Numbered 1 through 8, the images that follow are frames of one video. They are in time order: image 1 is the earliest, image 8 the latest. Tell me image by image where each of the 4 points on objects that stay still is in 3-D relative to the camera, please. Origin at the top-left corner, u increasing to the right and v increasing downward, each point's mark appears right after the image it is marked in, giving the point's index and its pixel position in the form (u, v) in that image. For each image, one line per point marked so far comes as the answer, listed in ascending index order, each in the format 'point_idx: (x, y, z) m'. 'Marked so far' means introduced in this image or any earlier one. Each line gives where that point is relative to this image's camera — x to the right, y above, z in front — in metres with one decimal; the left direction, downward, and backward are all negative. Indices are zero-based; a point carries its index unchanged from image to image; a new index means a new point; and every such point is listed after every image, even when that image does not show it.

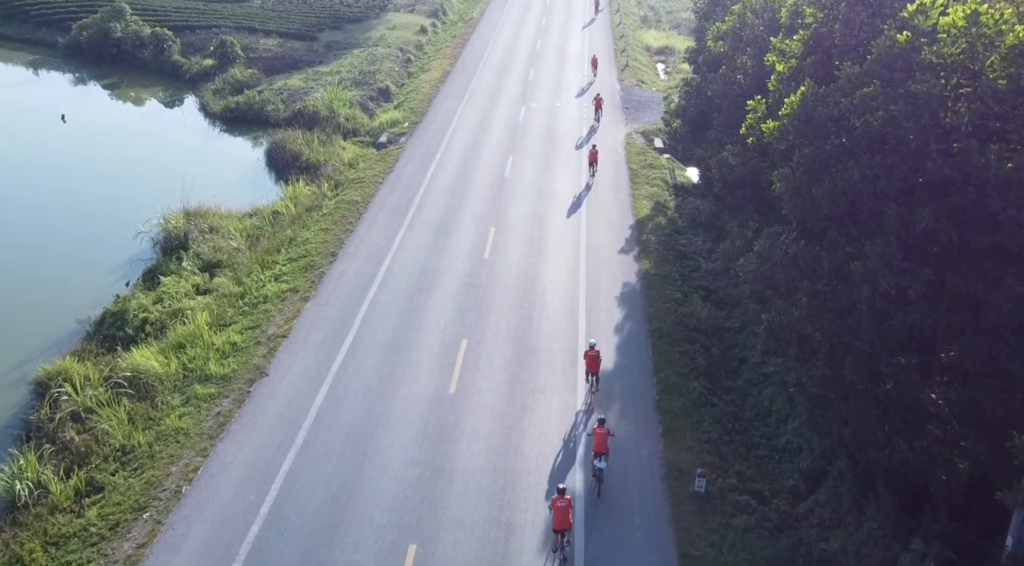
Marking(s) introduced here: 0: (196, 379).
0: (-8.0, -2.5, +18.6) m
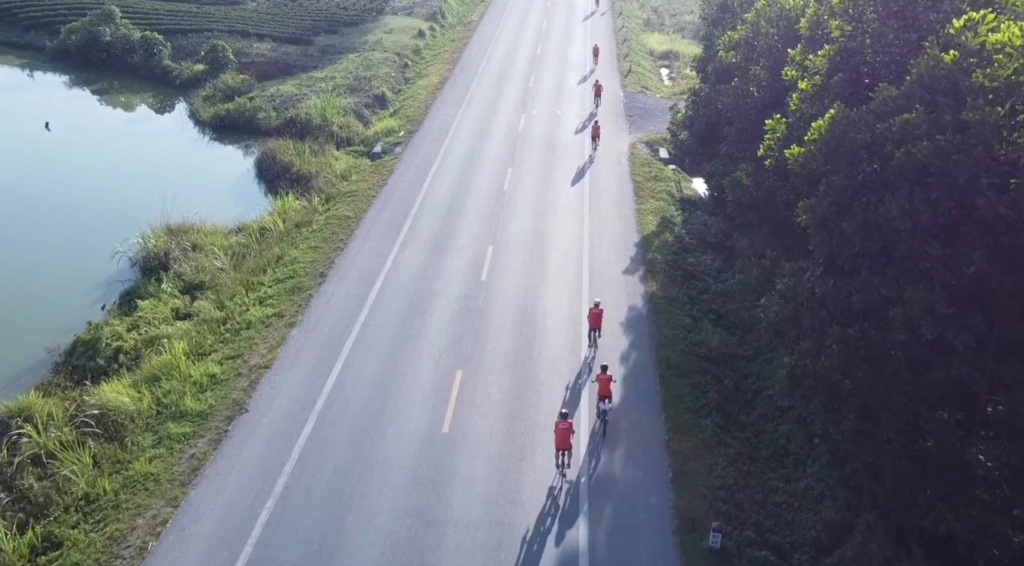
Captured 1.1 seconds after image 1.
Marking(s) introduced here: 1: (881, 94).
0: (-8.1, -3.2, +17.3) m
1: (+6.4, +3.2, +12.6) m
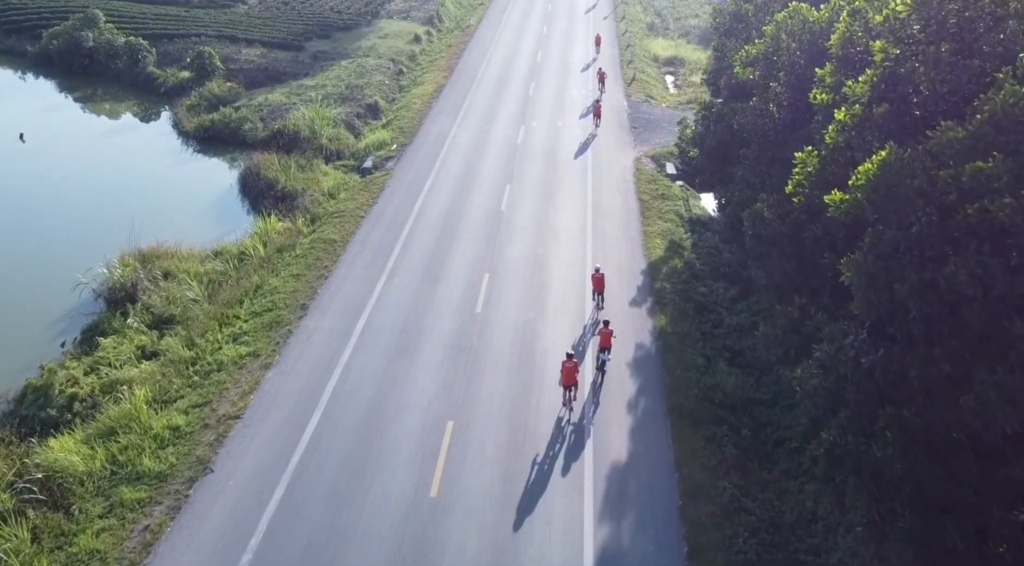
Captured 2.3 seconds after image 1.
0: (-8.2, -4.1, +15.5) m
1: (+6.3, +2.2, +10.7) m
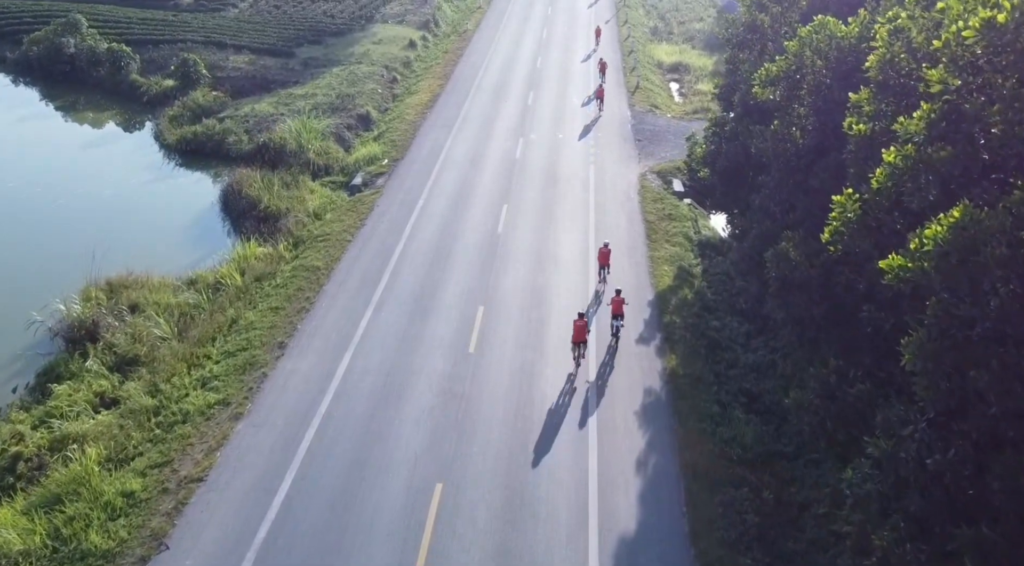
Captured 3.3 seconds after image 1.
0: (-8.3, -5.1, +13.7) m
1: (+6.2, +1.2, +8.9) m
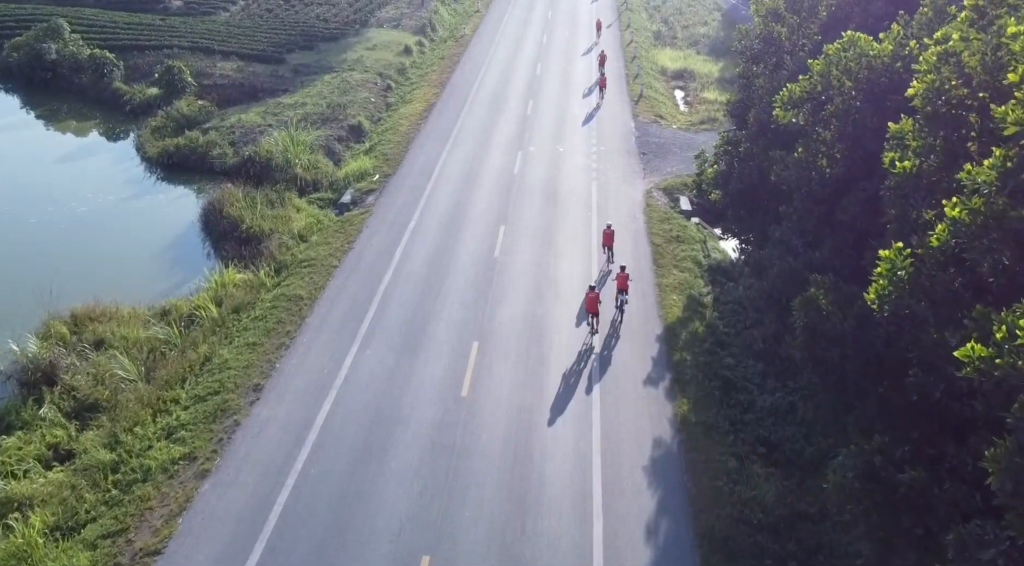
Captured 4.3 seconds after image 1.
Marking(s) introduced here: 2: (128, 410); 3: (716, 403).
0: (-8.4, -6.1, +12.0) m
1: (+6.1, +0.3, +7.2) m
2: (-9.1, -3.0, +17.3) m
3: (+5.1, -3.0, +18.3) m
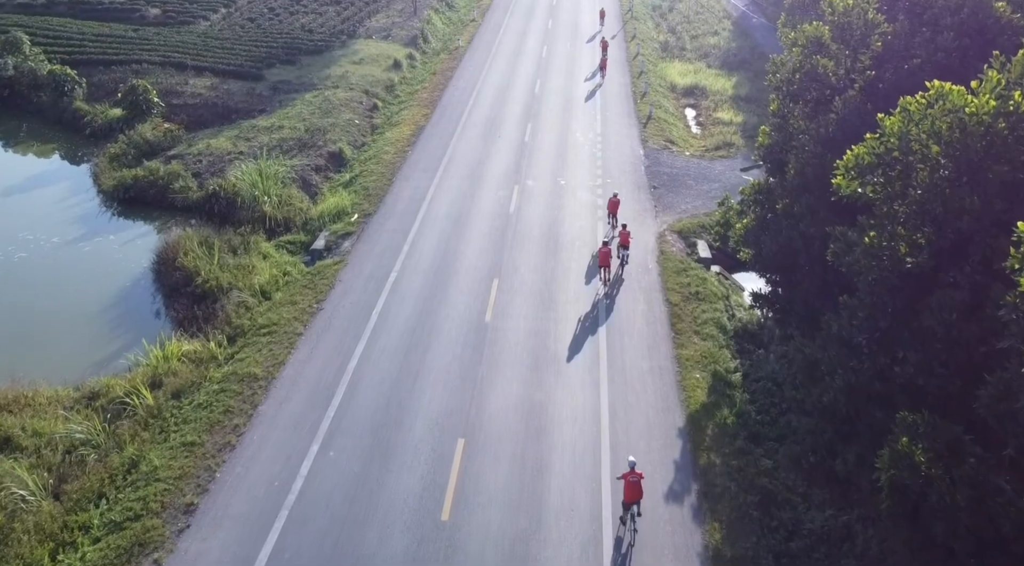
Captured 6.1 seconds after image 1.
0: (-8.5, -8.0, +8.5) m
1: (+5.9, -1.7, +3.8) m
2: (-9.3, -5.0, +13.9) m
3: (+4.9, -5.0, +14.8) m
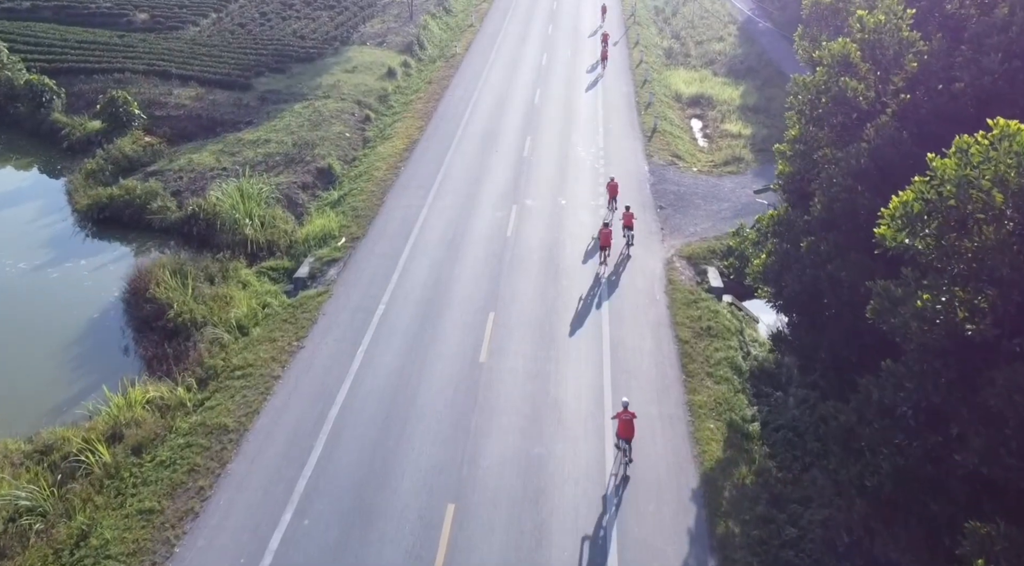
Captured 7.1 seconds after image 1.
0: (-8.6, -9.0, +6.8) m
1: (+5.8, -2.7, +2.1) m
2: (-9.4, -6.0, +12.2) m
3: (+4.8, -6.0, +13.1) m
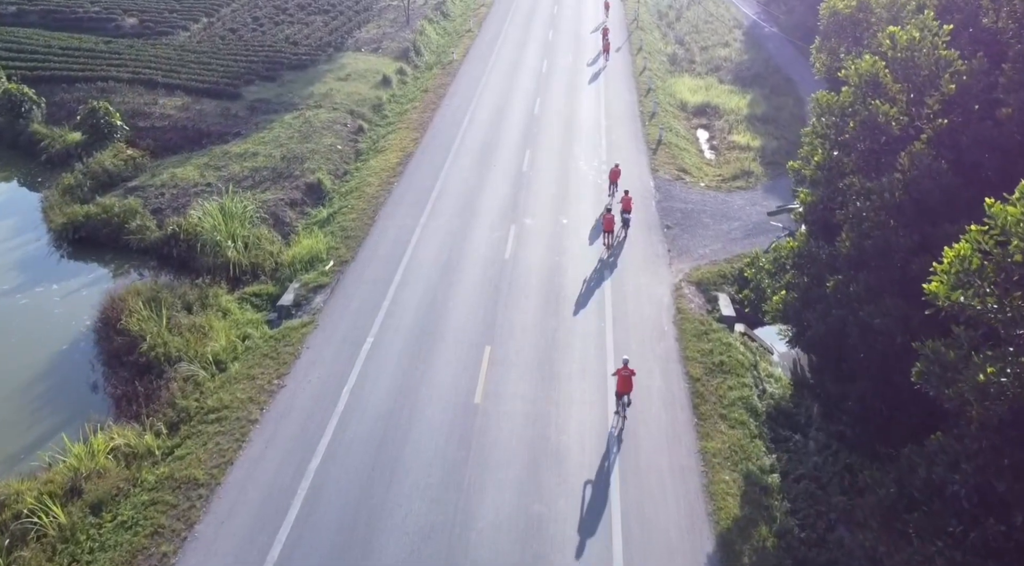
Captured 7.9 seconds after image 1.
0: (-8.7, -9.8, +5.4) m
1: (+5.8, -3.6, +0.6) m
2: (-9.4, -6.8, +10.7) m
3: (+4.7, -6.8, +11.6) m
